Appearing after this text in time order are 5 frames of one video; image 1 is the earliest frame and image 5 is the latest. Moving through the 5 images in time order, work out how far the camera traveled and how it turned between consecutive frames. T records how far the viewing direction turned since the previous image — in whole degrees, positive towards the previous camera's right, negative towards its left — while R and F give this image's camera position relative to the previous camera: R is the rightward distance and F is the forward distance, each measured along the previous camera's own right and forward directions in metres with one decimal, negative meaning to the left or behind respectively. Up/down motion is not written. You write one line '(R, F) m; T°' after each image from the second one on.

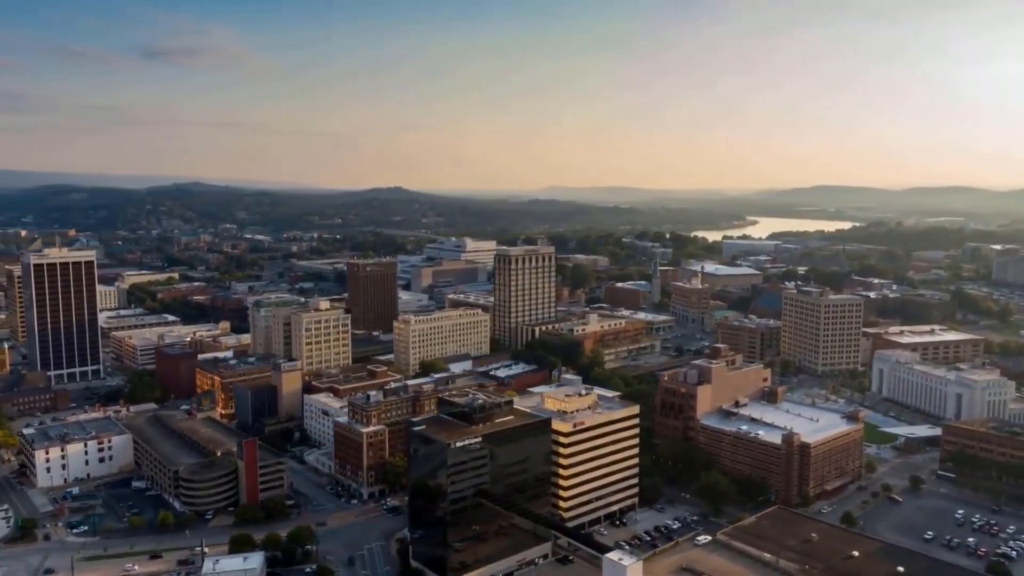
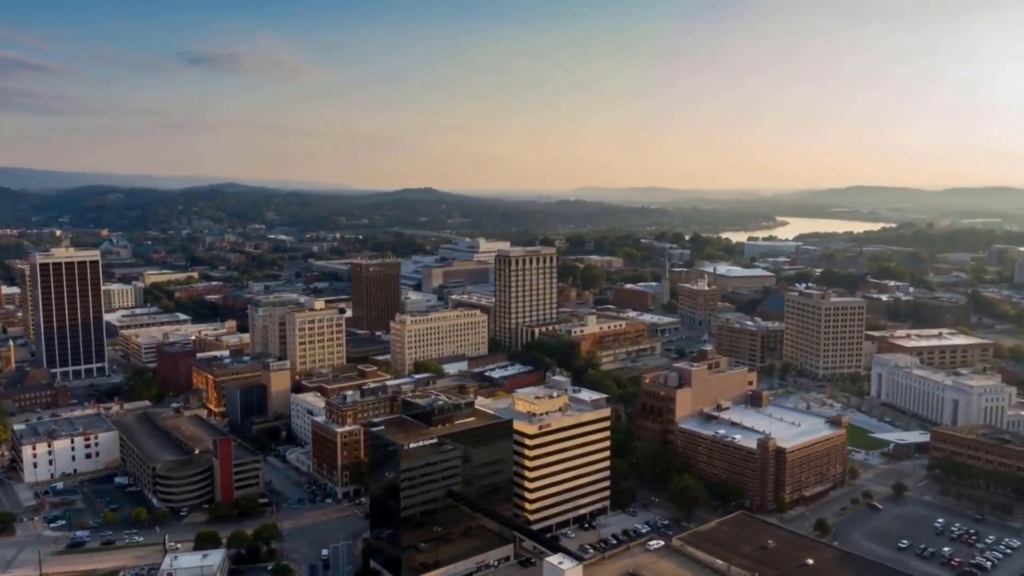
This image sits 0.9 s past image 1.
(+2.3, +0.1) m; -2°
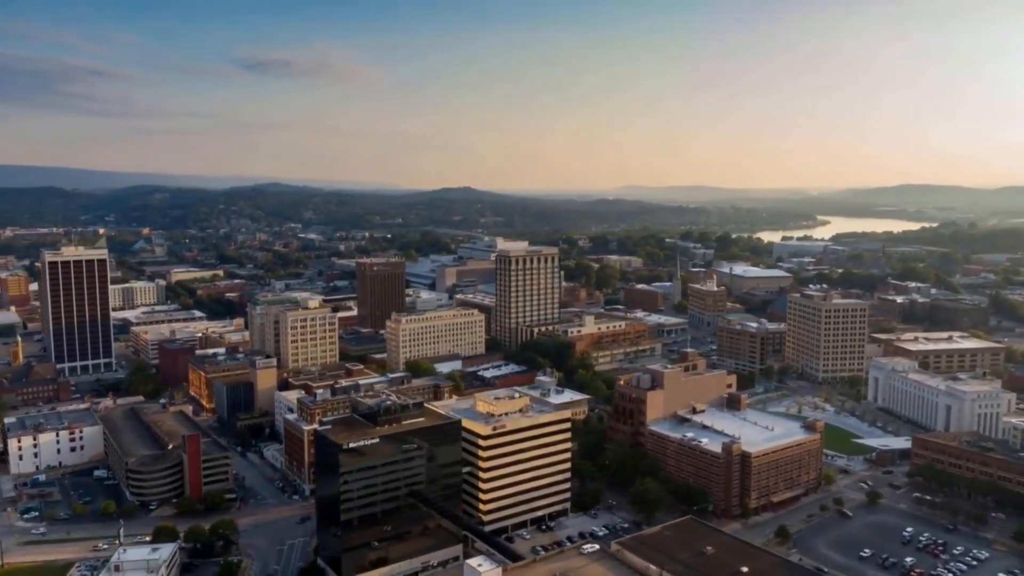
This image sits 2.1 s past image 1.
(+3.0, +0.2) m; -3°
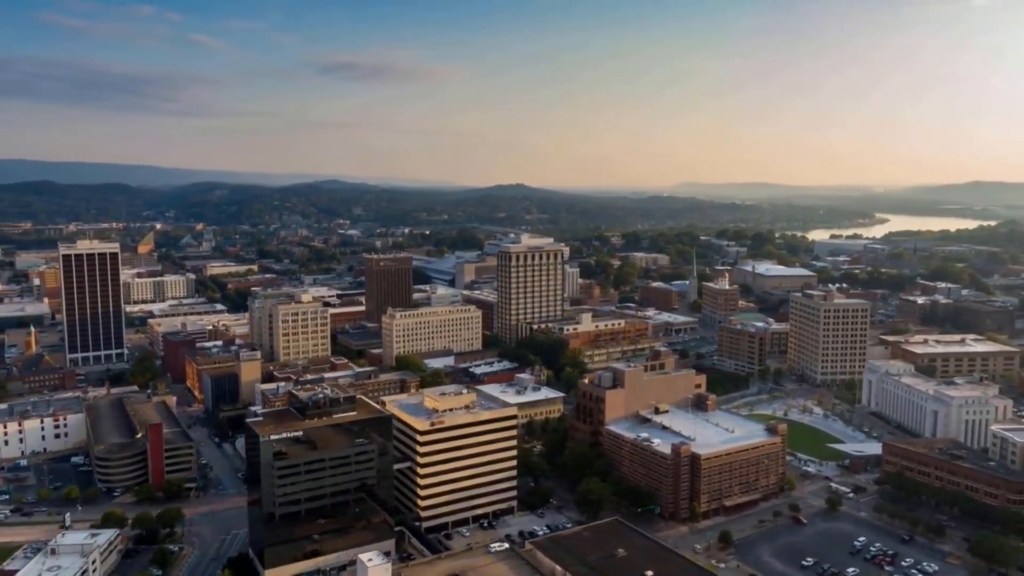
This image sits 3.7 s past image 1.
(+4.1, +0.3) m; -4°
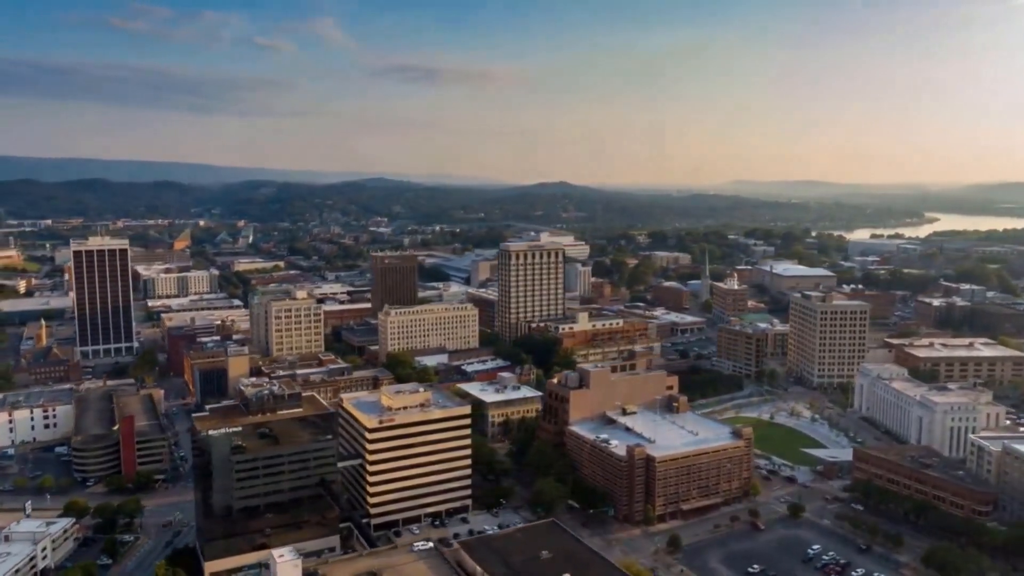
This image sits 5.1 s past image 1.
(+3.3, +0.3) m; -3°
